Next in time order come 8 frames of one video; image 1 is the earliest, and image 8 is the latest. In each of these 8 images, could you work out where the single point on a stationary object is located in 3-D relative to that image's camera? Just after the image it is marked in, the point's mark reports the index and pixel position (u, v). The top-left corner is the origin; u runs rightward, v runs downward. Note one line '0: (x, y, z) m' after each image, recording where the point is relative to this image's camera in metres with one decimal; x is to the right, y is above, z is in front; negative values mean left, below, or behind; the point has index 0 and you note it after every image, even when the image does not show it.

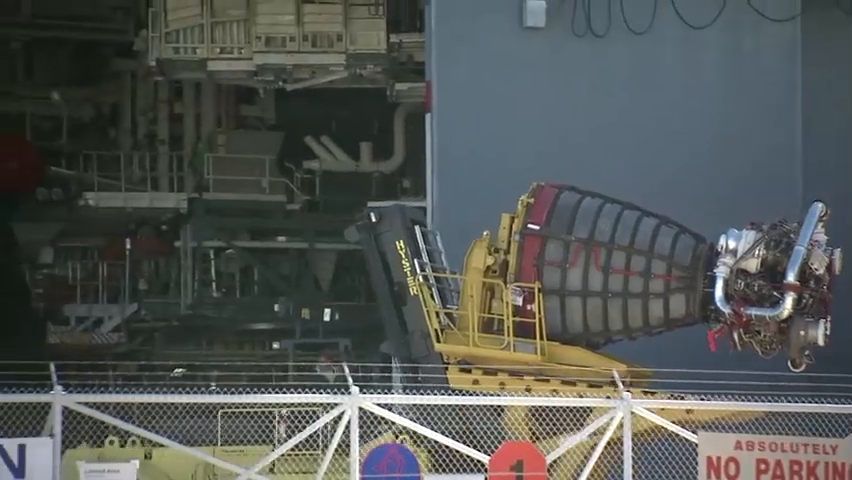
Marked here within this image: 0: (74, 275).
0: (-3.7, -0.4, +17.1) m
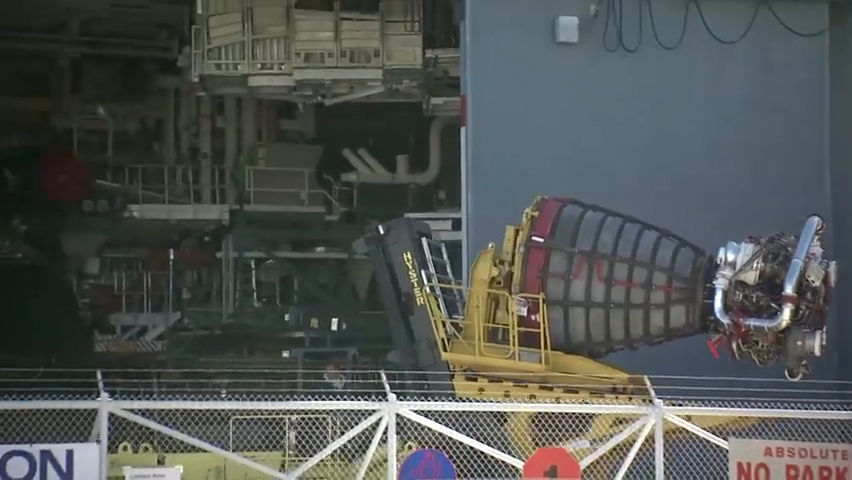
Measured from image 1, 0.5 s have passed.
0: (-3.3, -0.5, +17.6) m
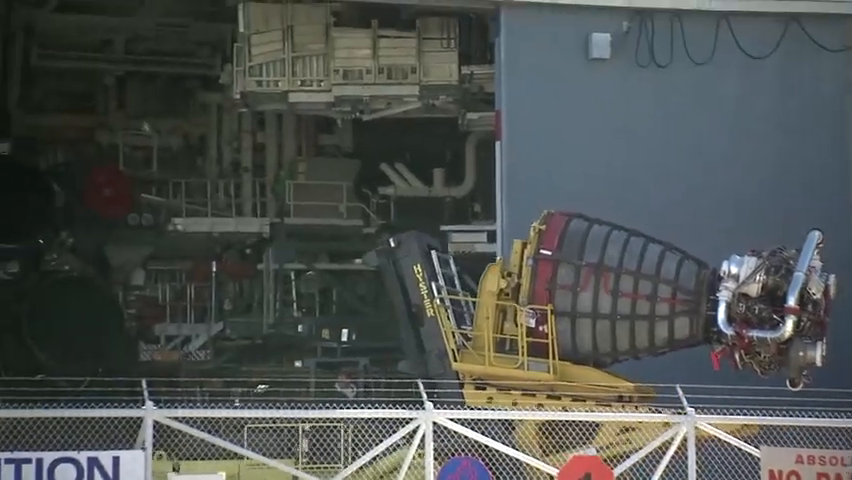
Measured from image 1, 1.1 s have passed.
0: (-2.9, -0.6, +18.1) m
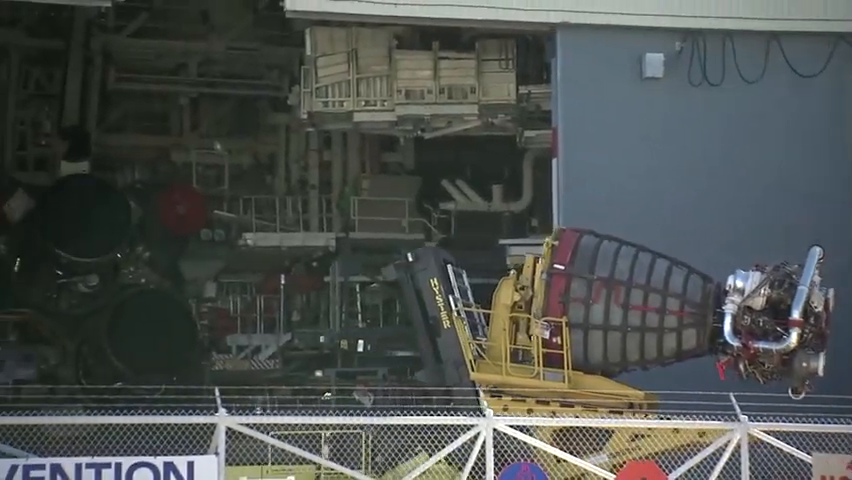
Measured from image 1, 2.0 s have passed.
0: (-2.2, -0.8, +18.9) m
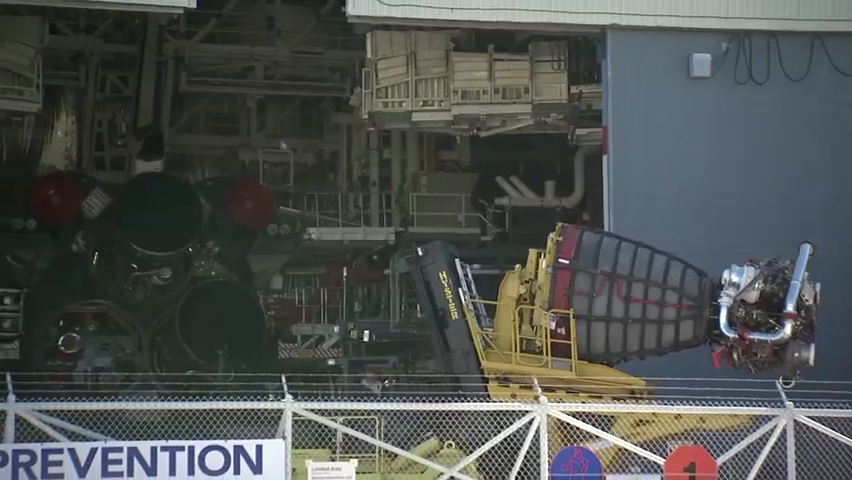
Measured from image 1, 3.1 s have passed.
0: (-1.5, -0.7, +19.8) m
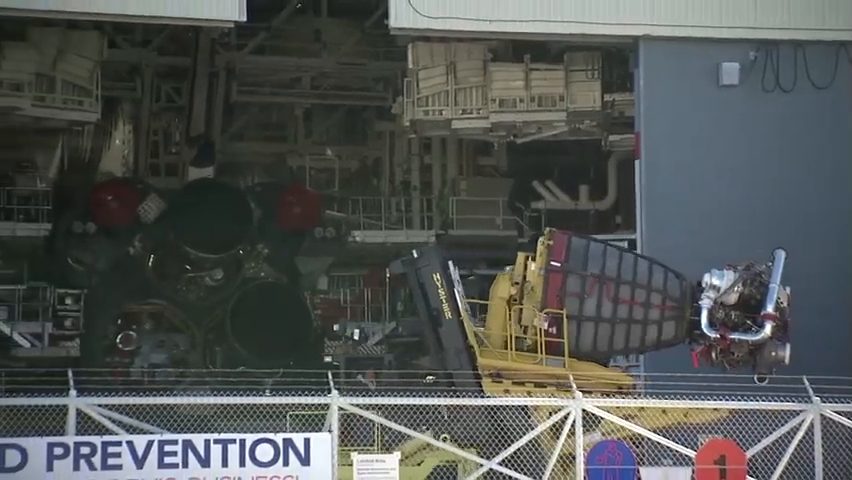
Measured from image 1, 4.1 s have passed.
0: (-1.0, -0.7, +20.7) m
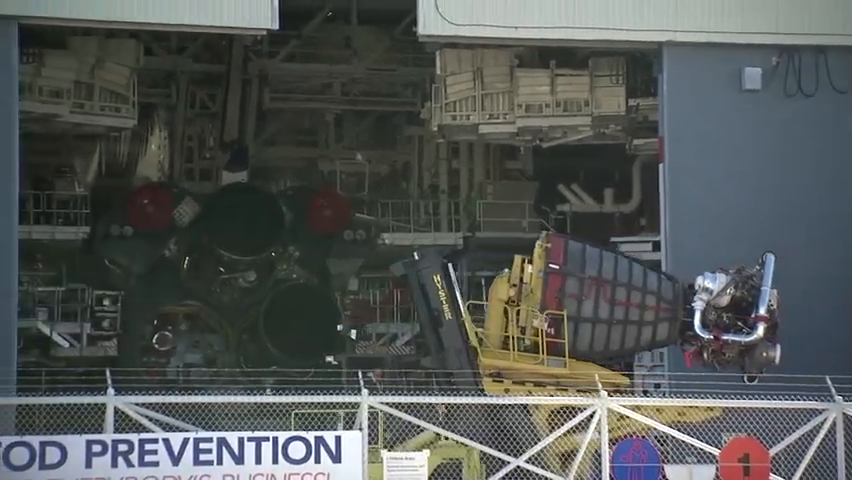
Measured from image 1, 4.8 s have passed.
0: (-0.6, -0.8, +21.1) m
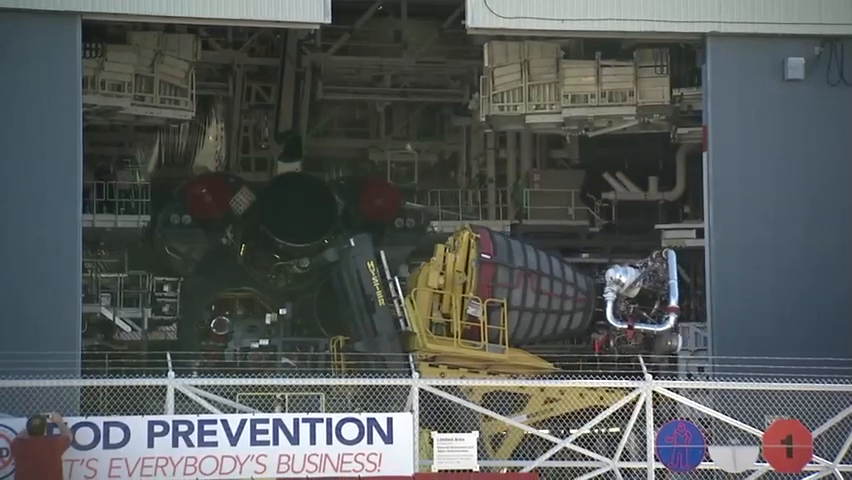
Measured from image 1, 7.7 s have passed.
0: (+0.1, -0.6, +21.7) m
